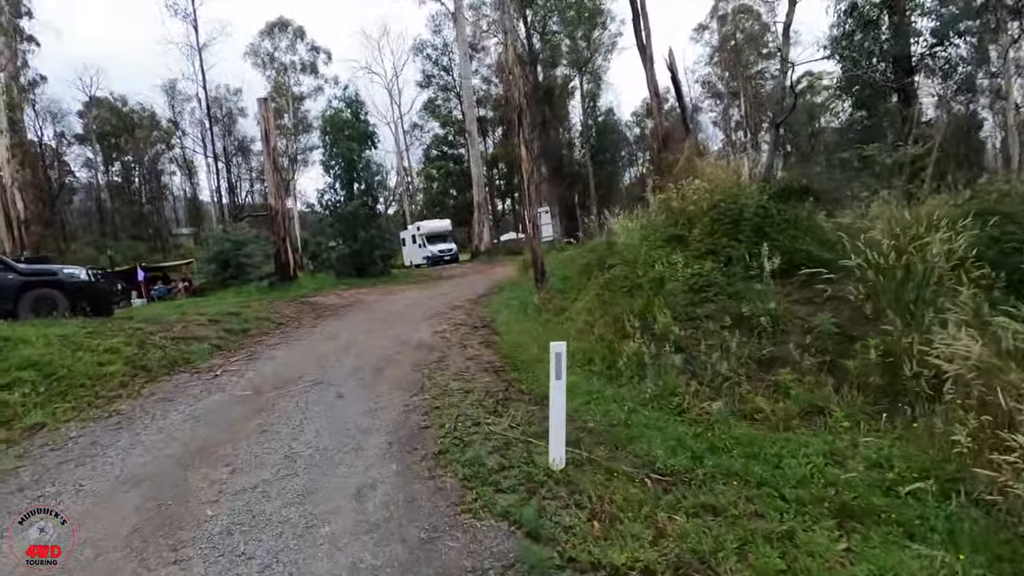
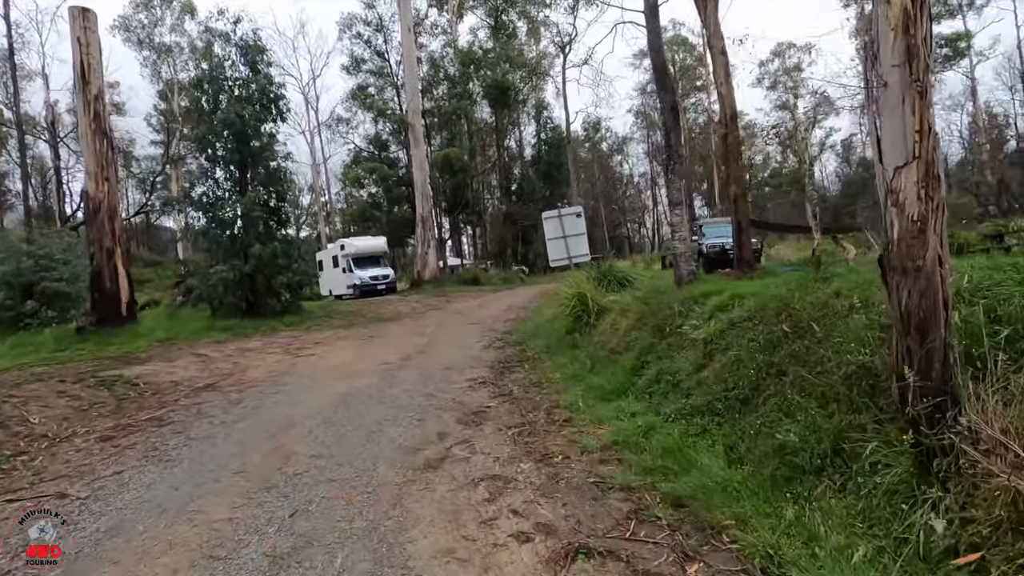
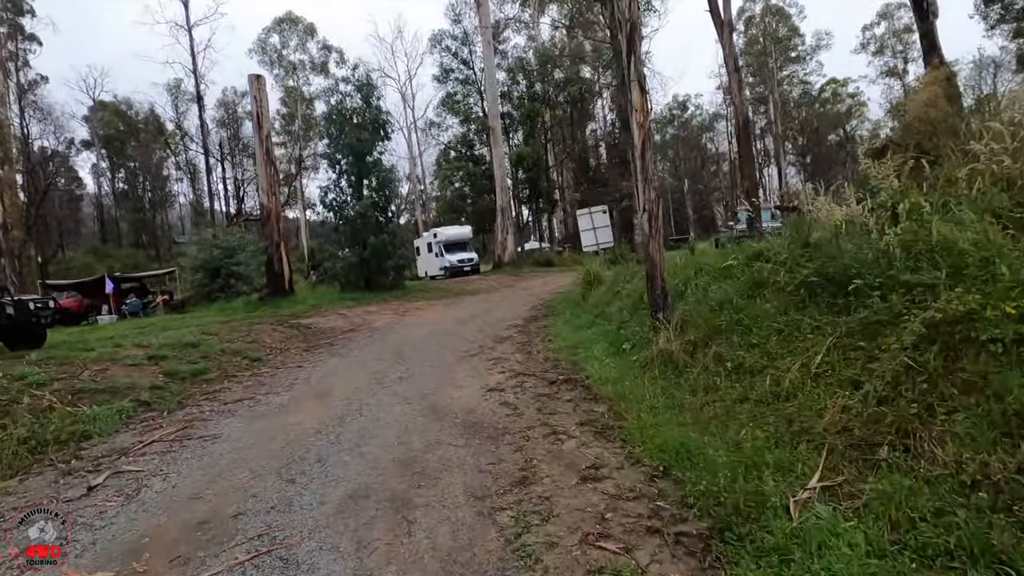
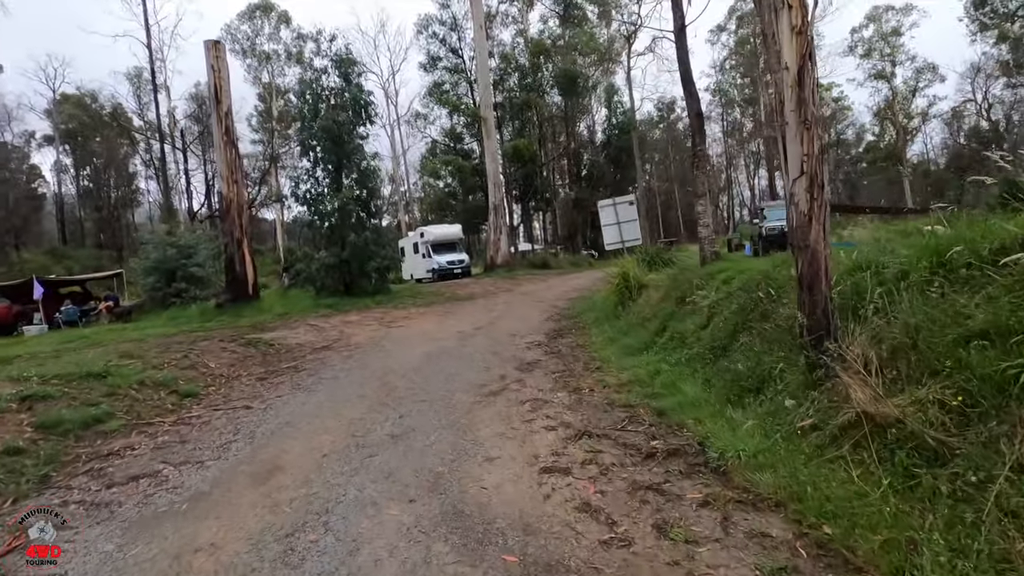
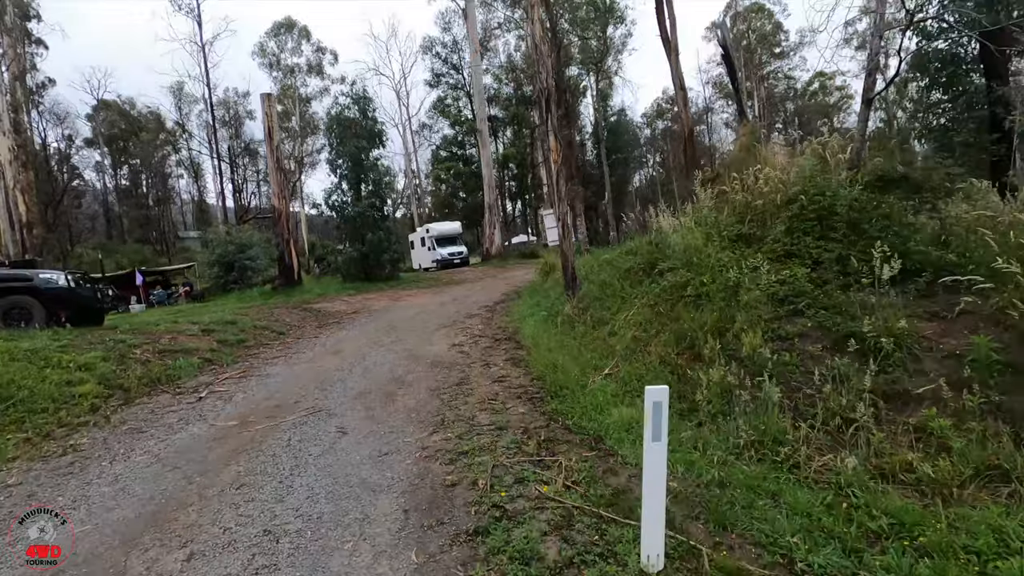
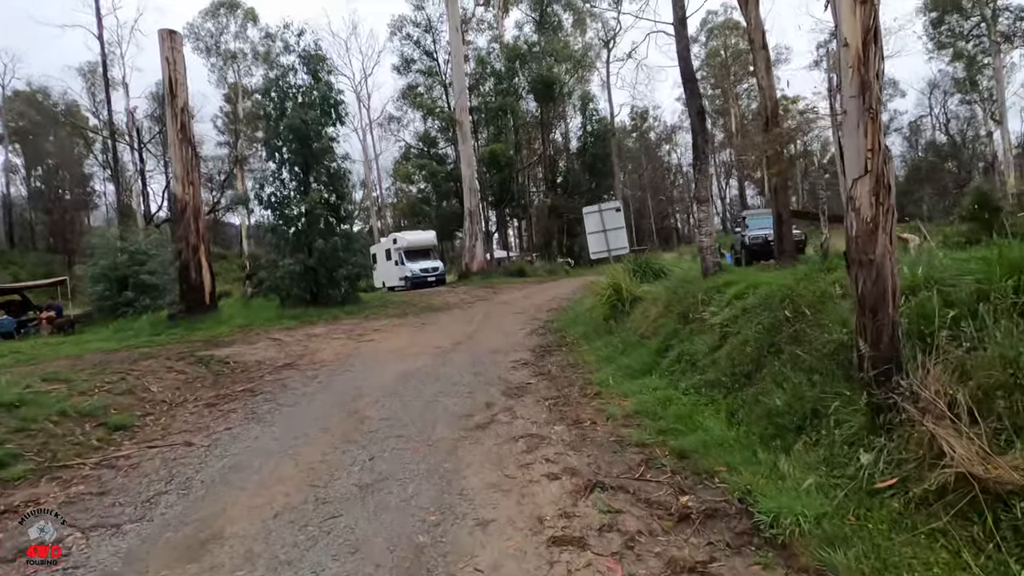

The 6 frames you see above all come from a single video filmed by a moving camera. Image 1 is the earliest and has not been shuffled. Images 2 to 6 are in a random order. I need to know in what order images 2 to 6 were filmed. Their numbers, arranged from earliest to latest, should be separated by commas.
5, 3, 4, 6, 2
